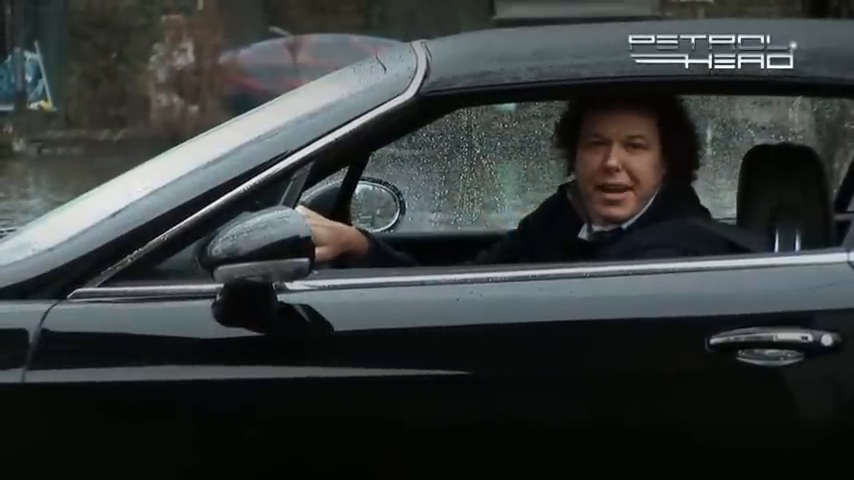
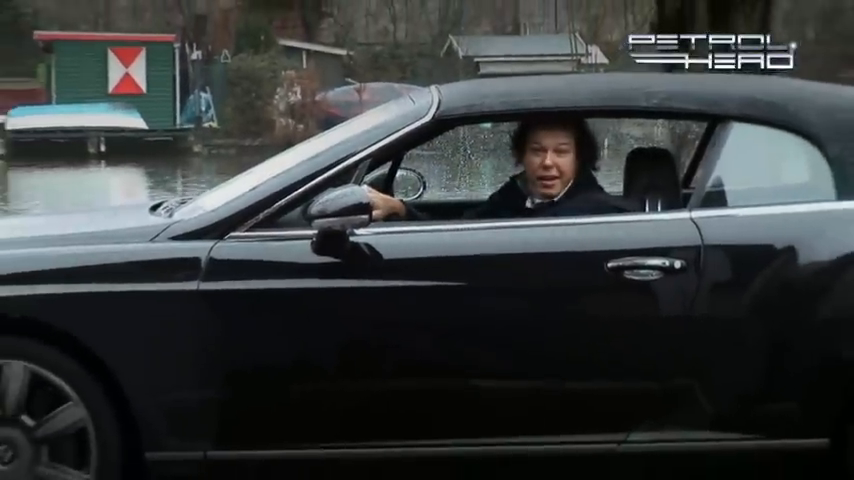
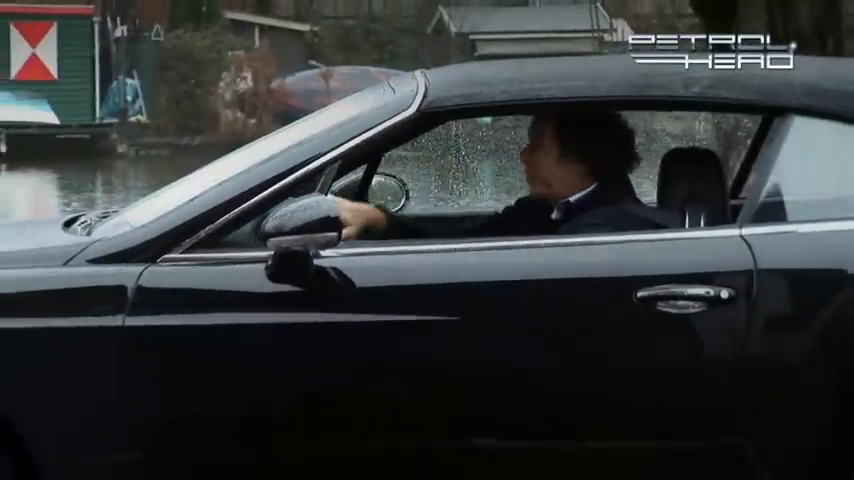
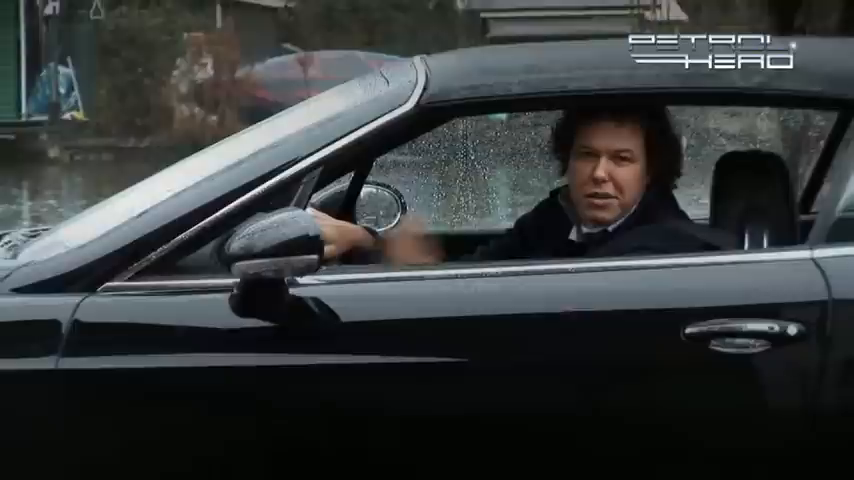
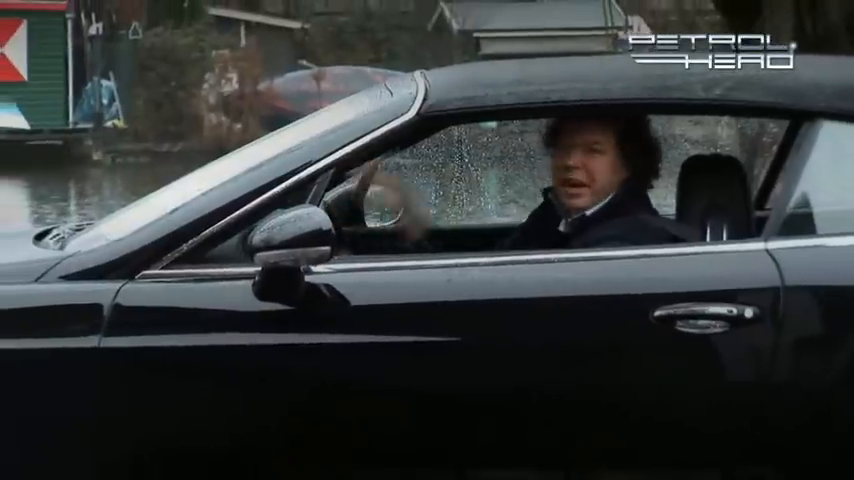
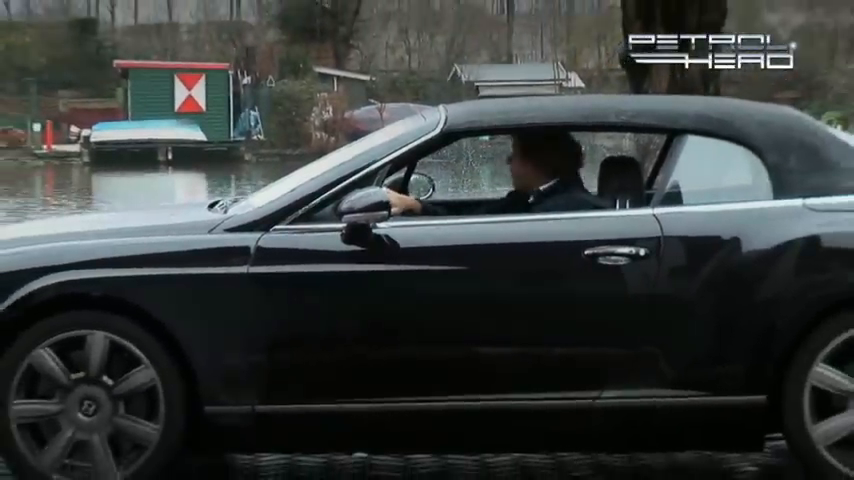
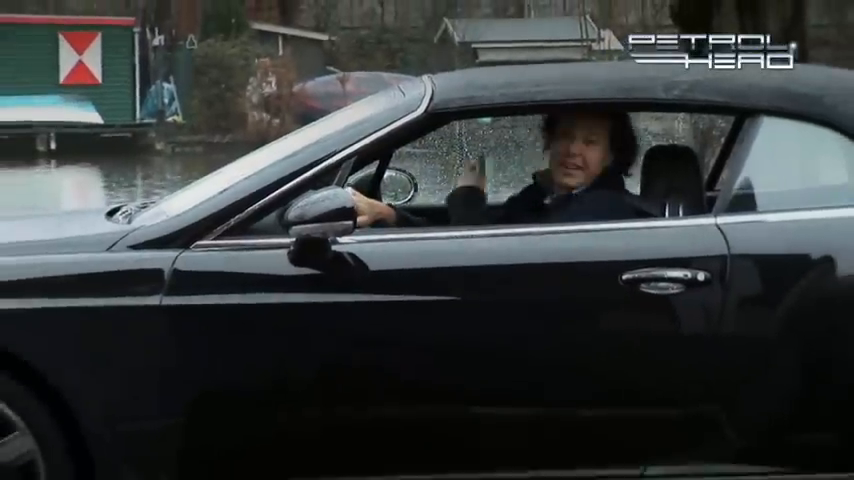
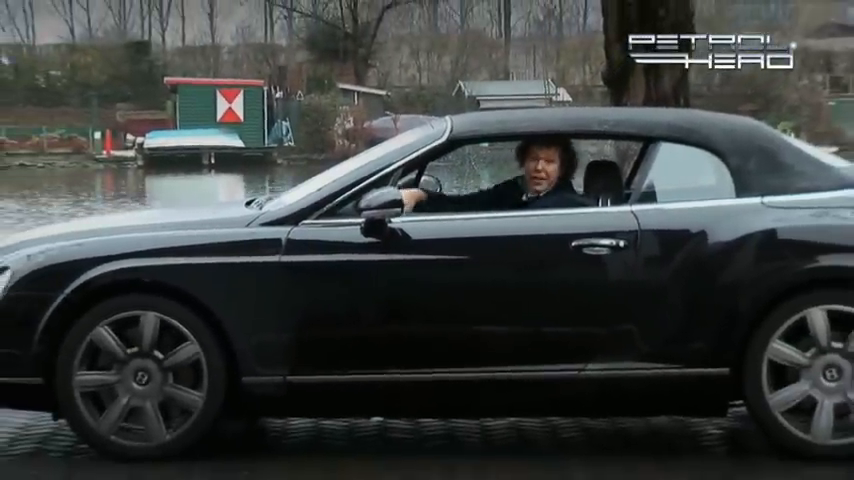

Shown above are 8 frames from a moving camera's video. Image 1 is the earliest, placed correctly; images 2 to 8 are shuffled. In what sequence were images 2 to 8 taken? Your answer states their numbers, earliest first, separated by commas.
4, 5, 3, 7, 2, 6, 8
